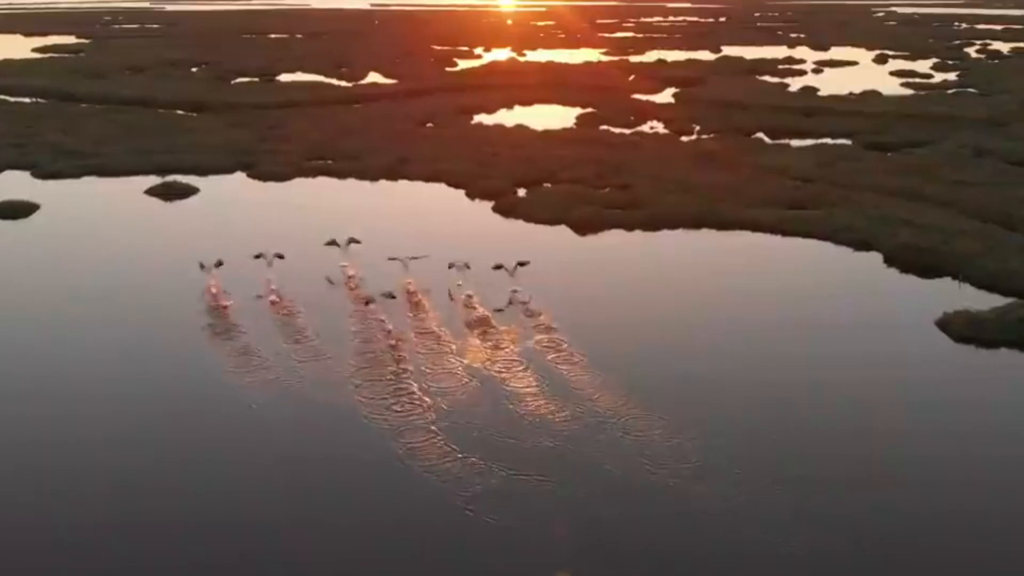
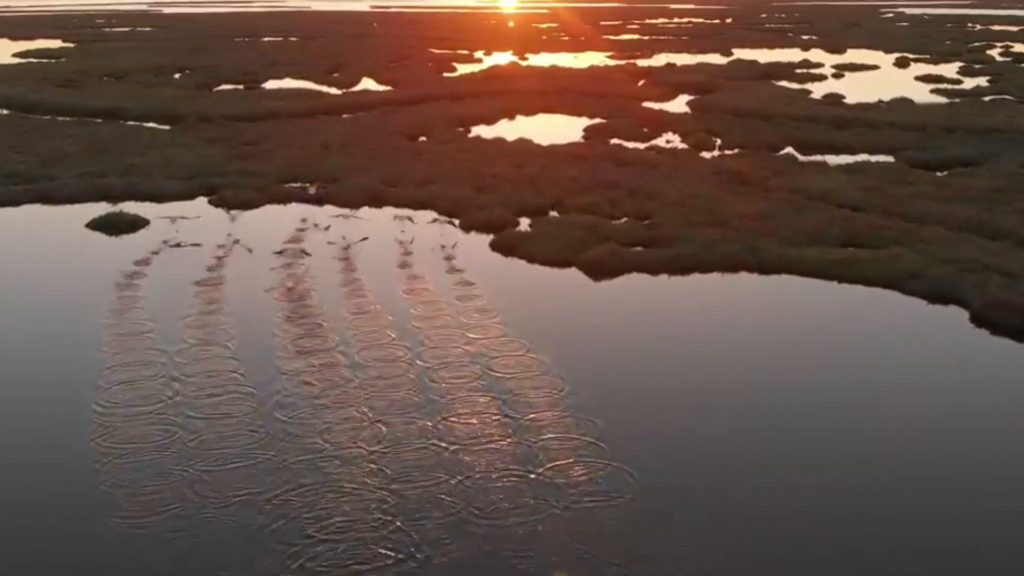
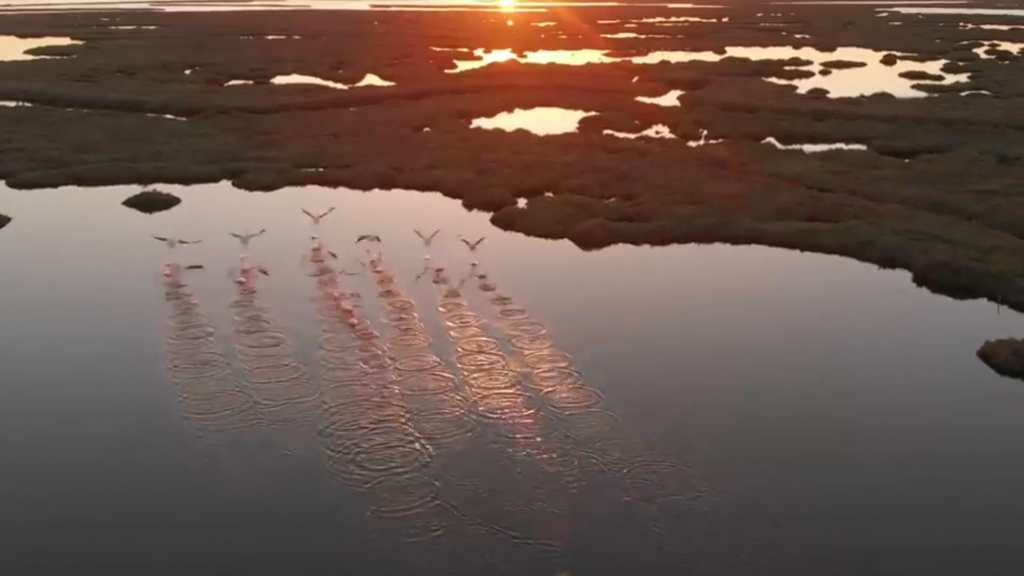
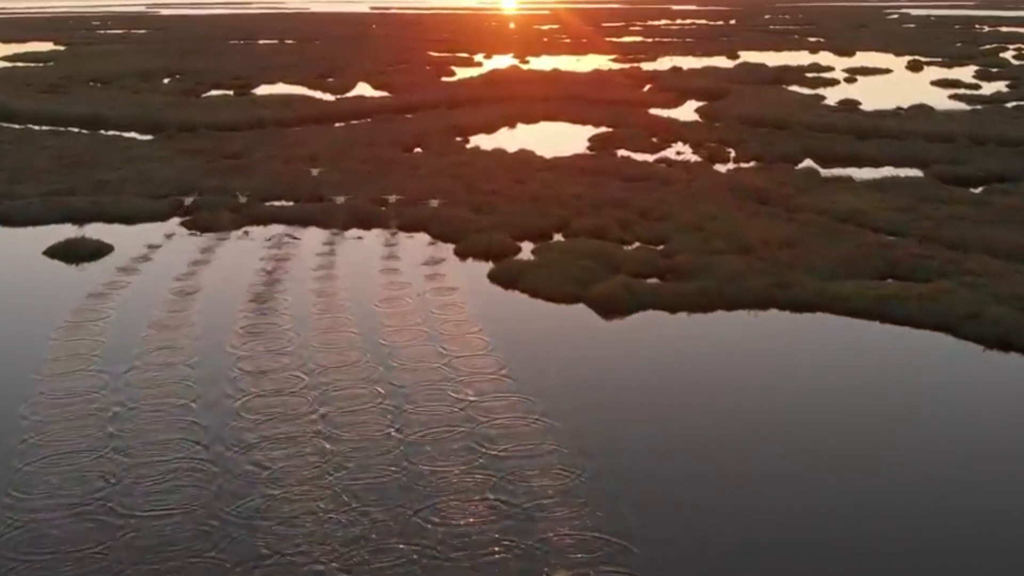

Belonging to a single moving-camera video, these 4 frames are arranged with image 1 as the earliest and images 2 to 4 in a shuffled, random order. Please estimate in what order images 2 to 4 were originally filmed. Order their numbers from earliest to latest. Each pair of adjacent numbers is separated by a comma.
3, 2, 4
